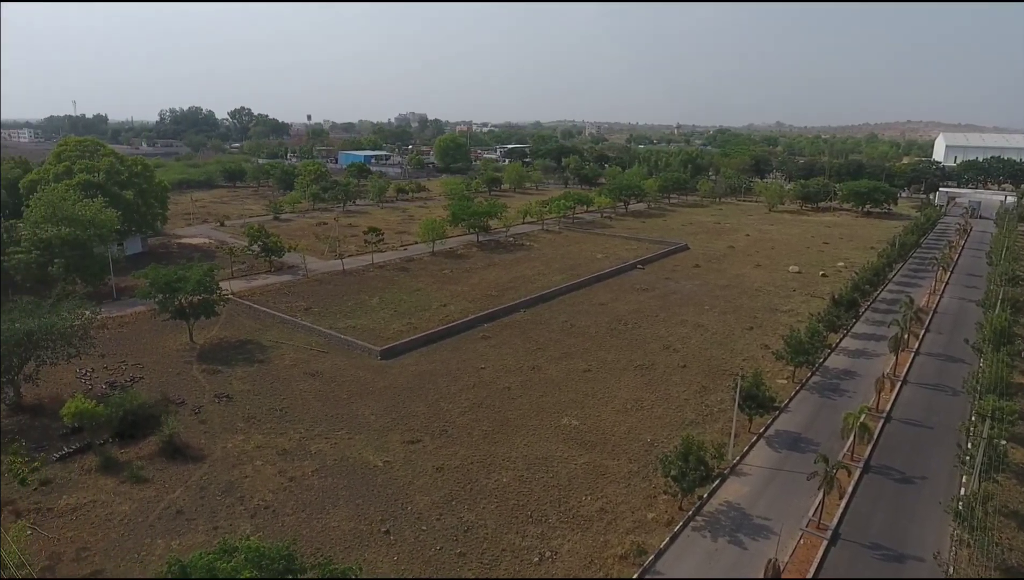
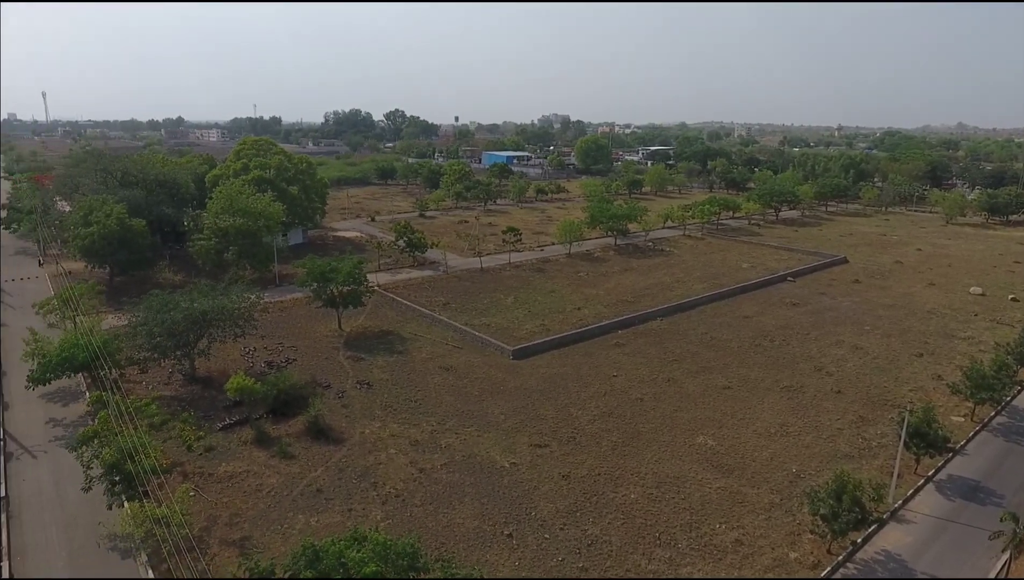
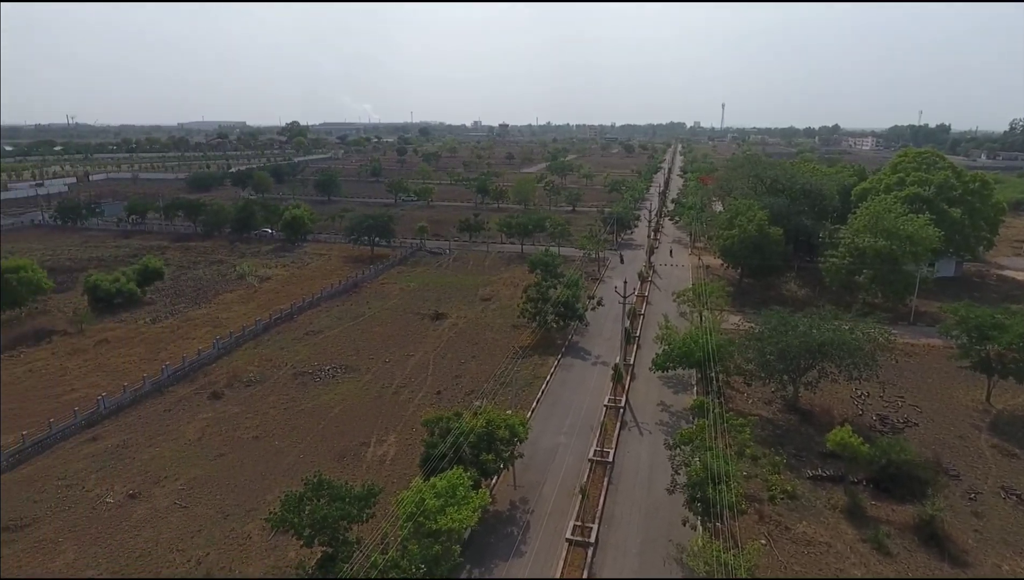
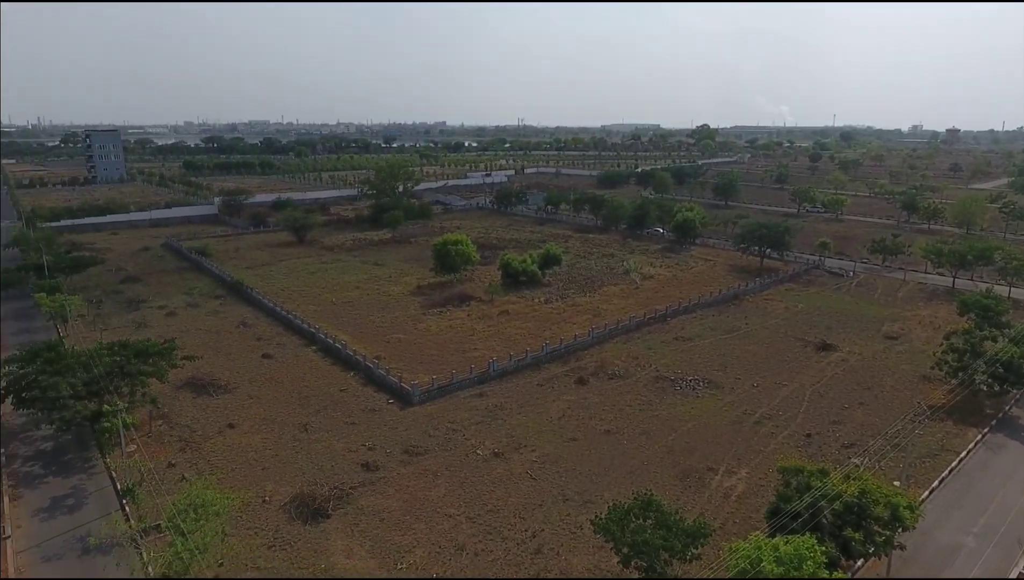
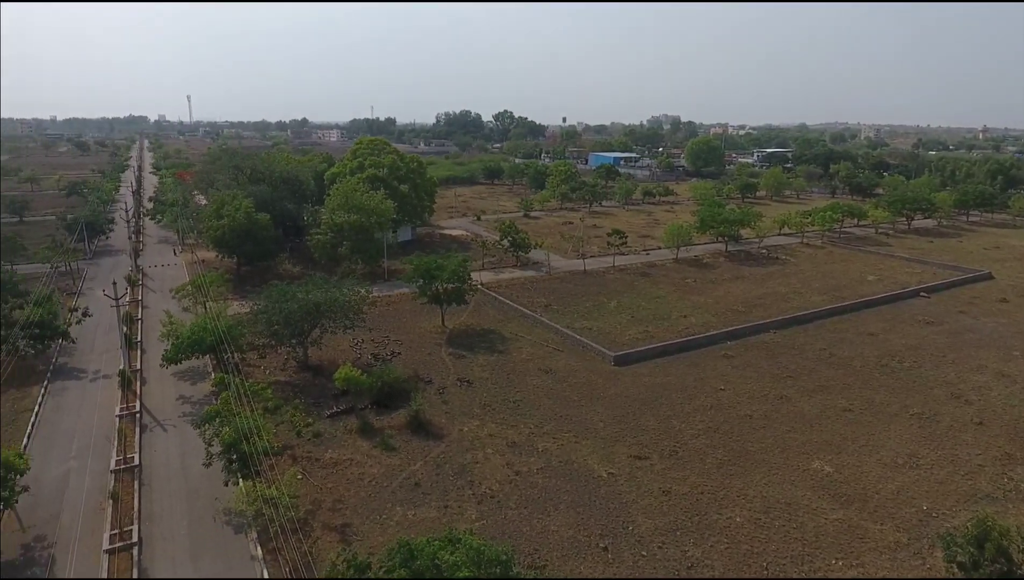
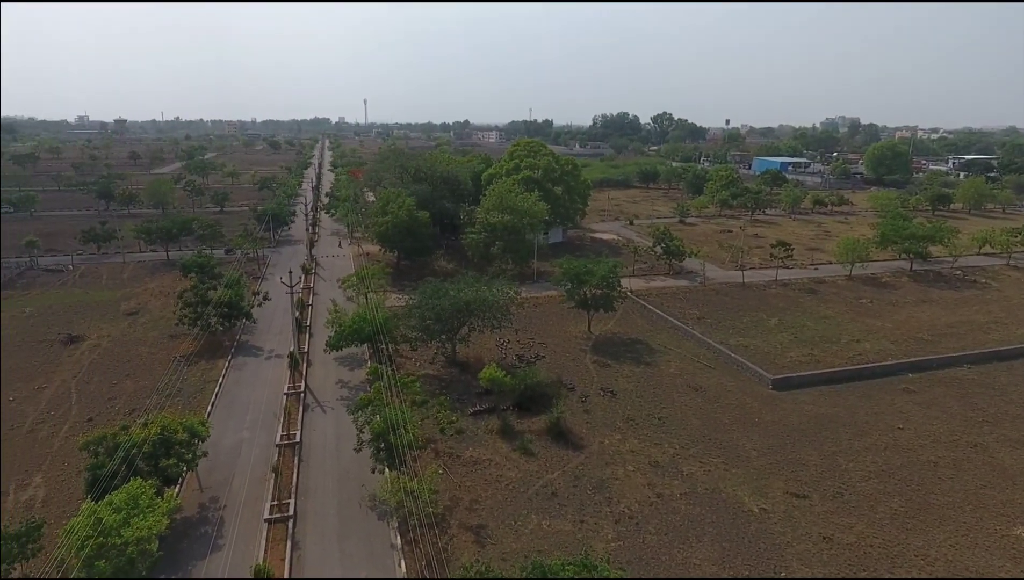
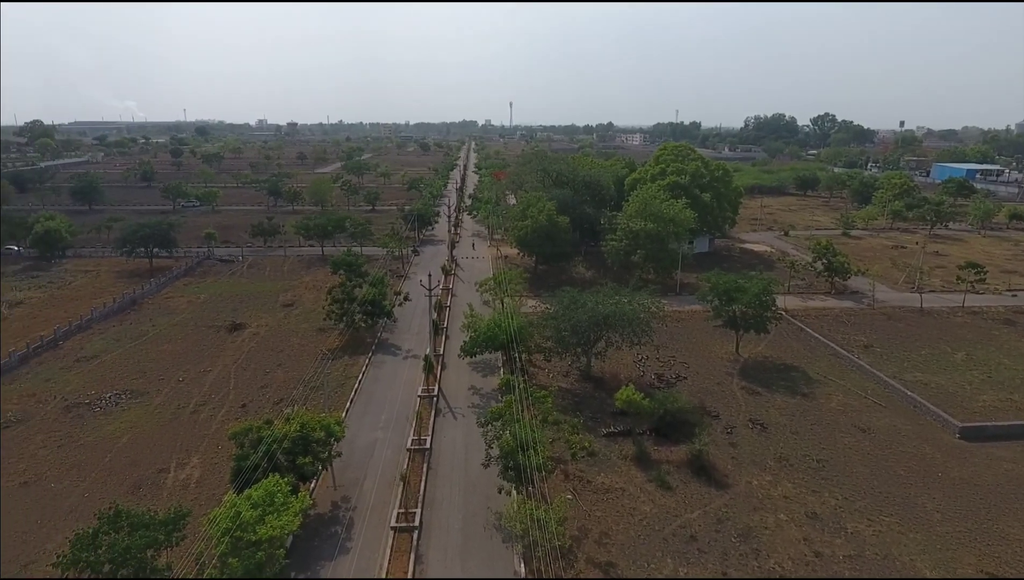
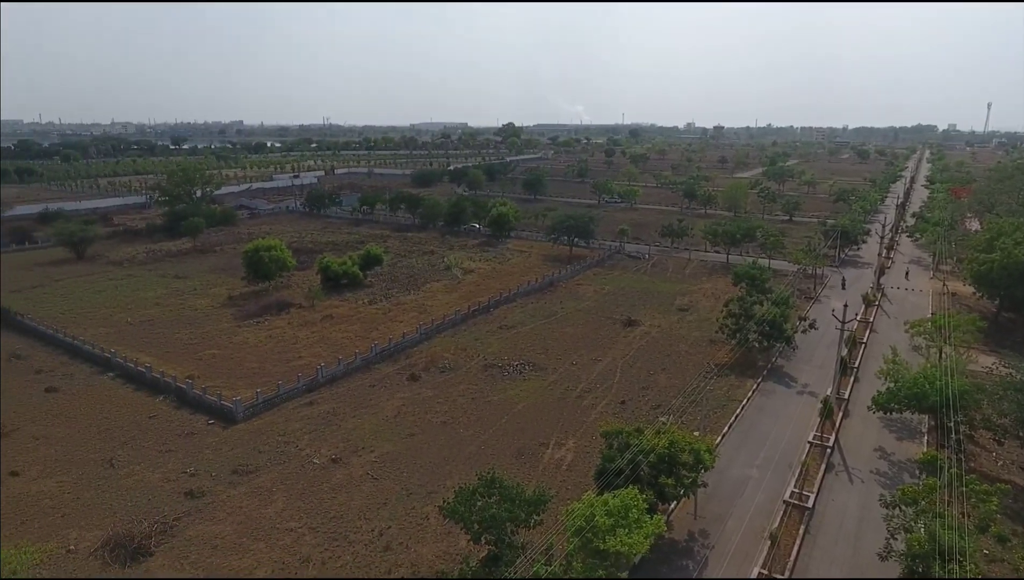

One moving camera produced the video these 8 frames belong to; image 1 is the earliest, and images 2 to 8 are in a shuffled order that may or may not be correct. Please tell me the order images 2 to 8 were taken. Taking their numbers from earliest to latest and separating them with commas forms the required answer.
2, 5, 6, 7, 3, 8, 4
